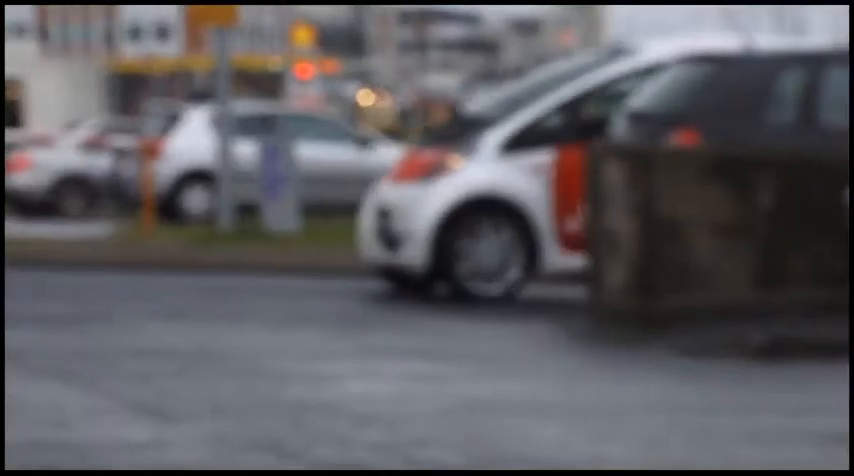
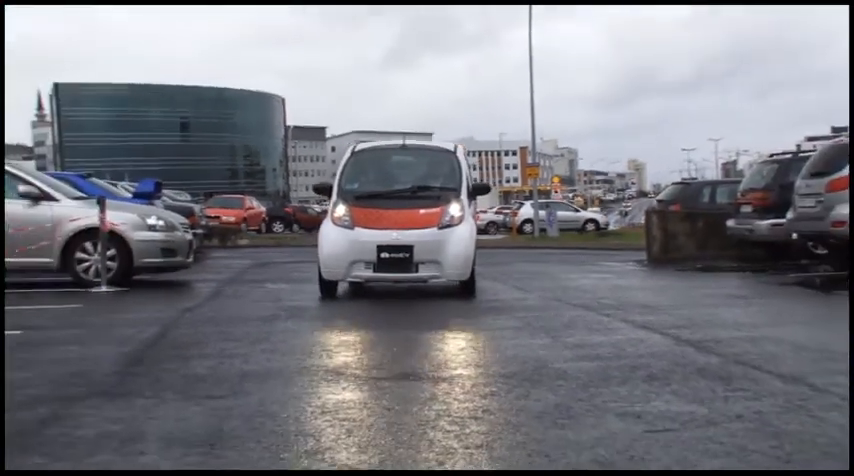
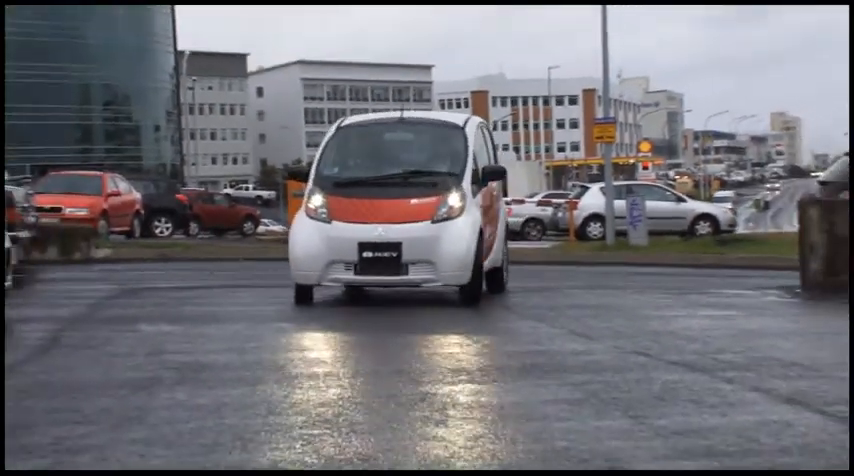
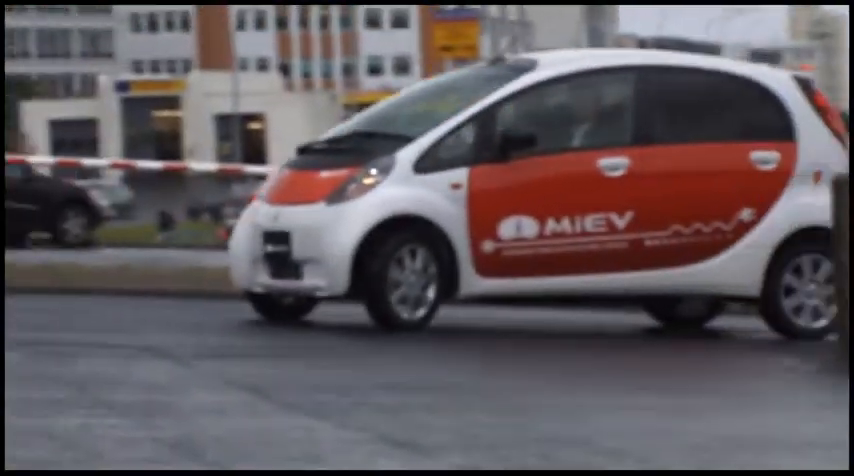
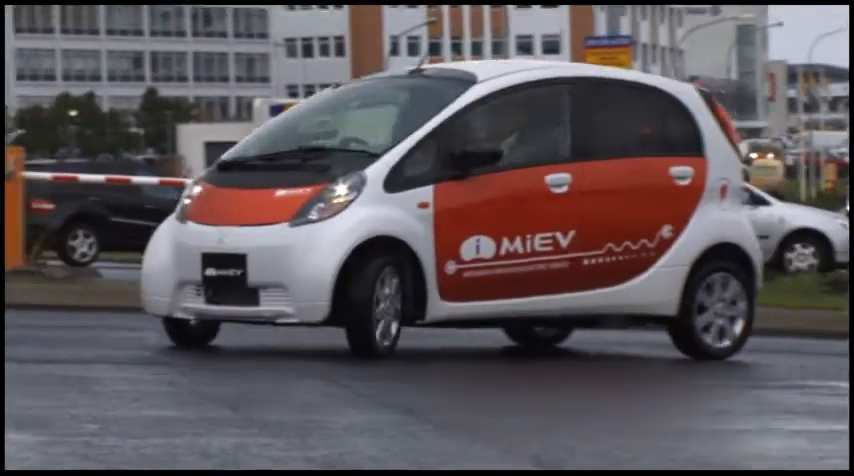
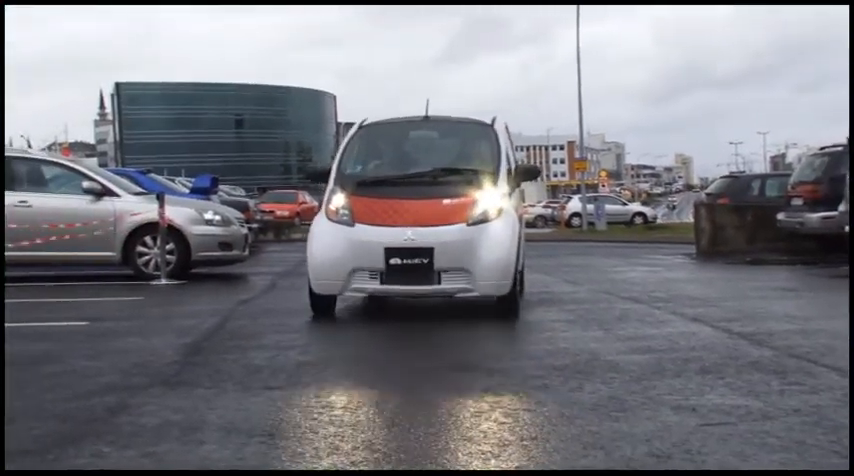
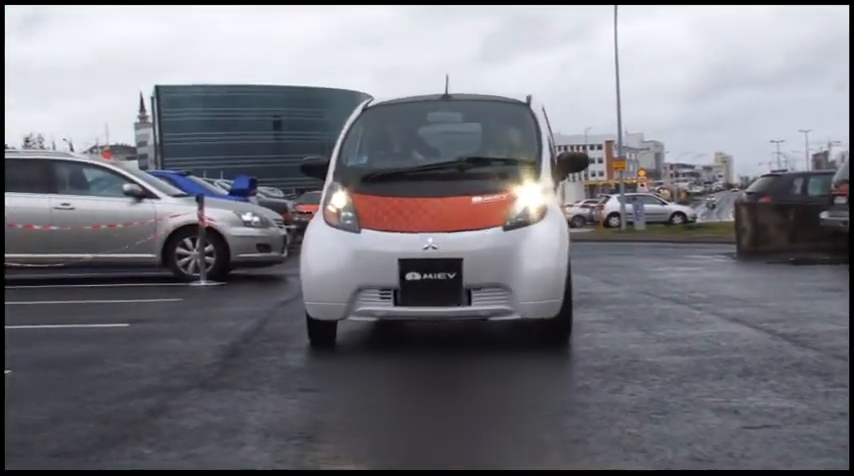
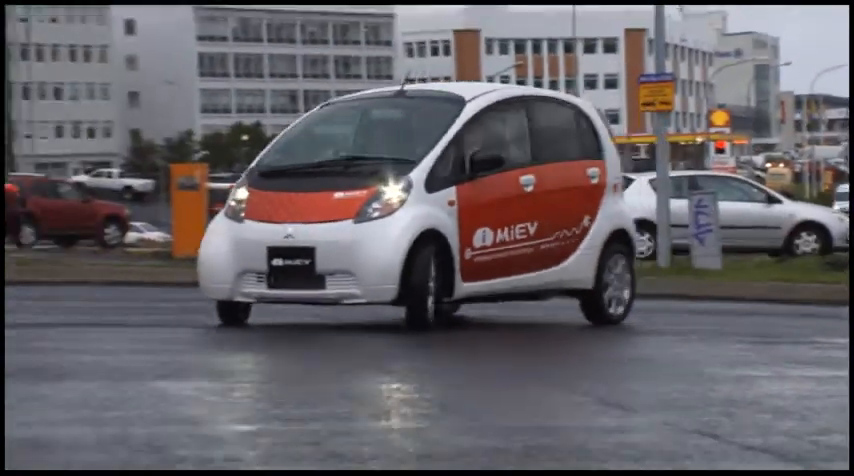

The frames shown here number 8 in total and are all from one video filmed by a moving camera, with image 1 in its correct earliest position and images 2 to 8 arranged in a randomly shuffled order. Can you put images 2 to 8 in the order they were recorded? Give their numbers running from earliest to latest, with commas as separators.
4, 5, 8, 3, 2, 6, 7
